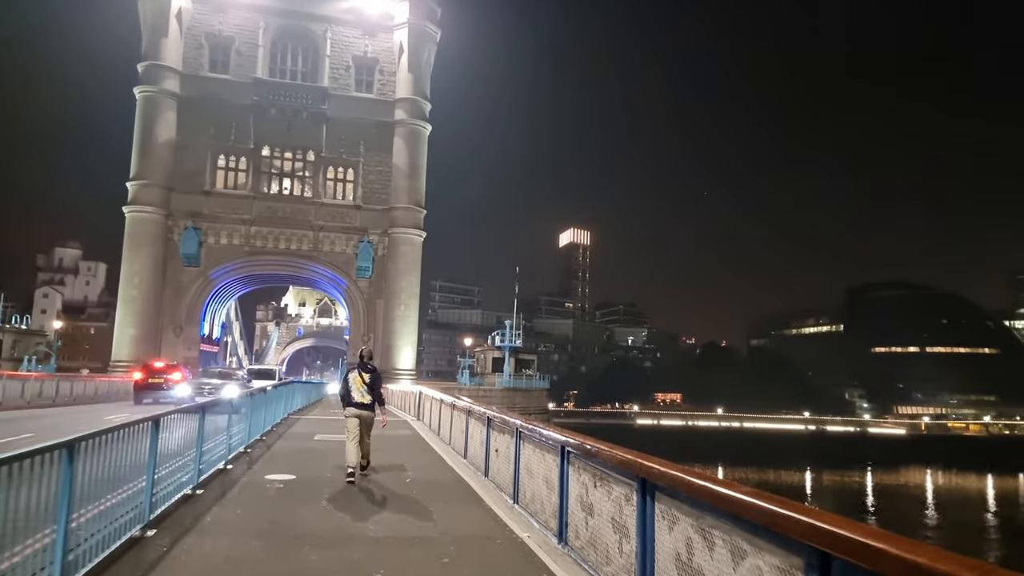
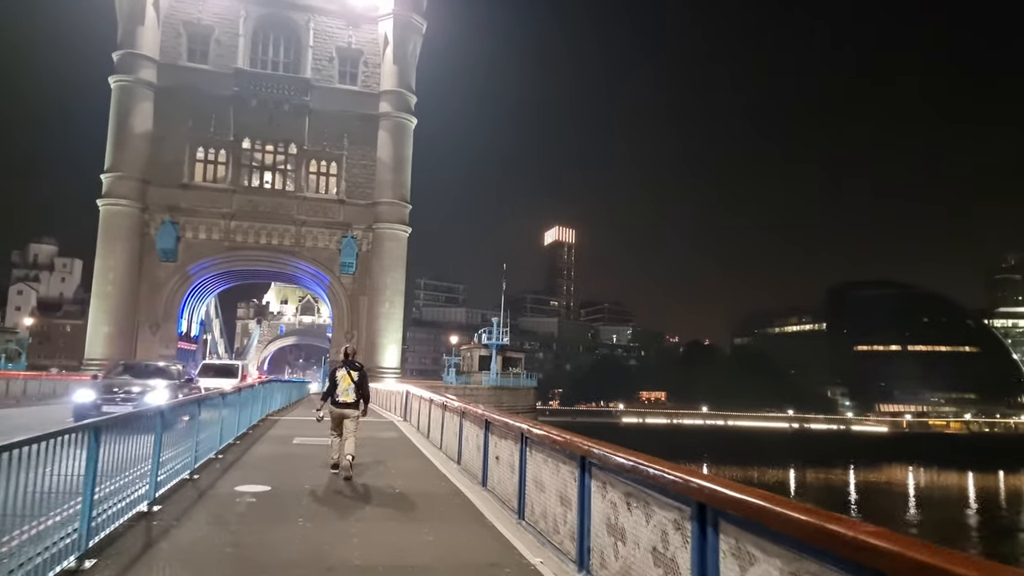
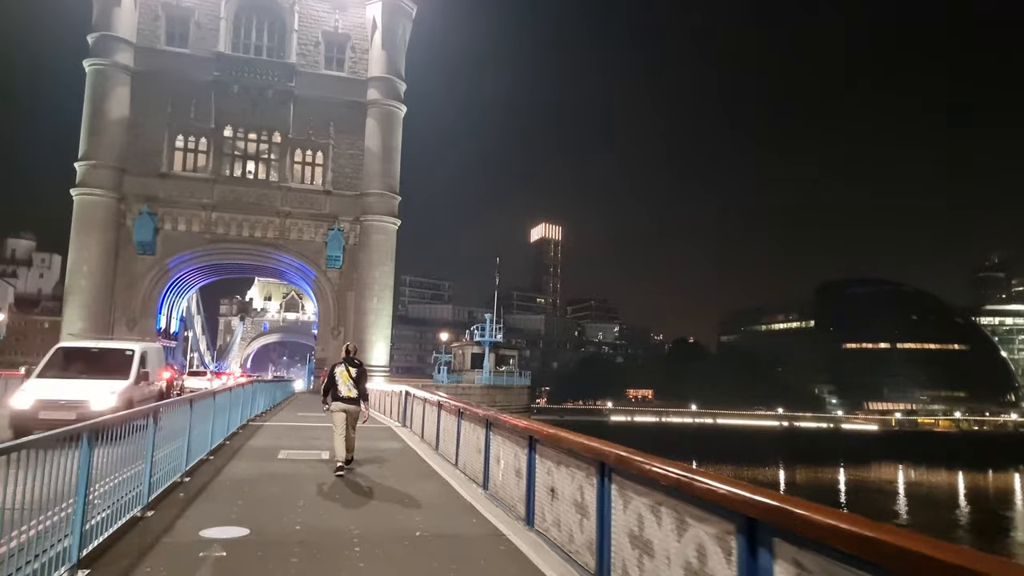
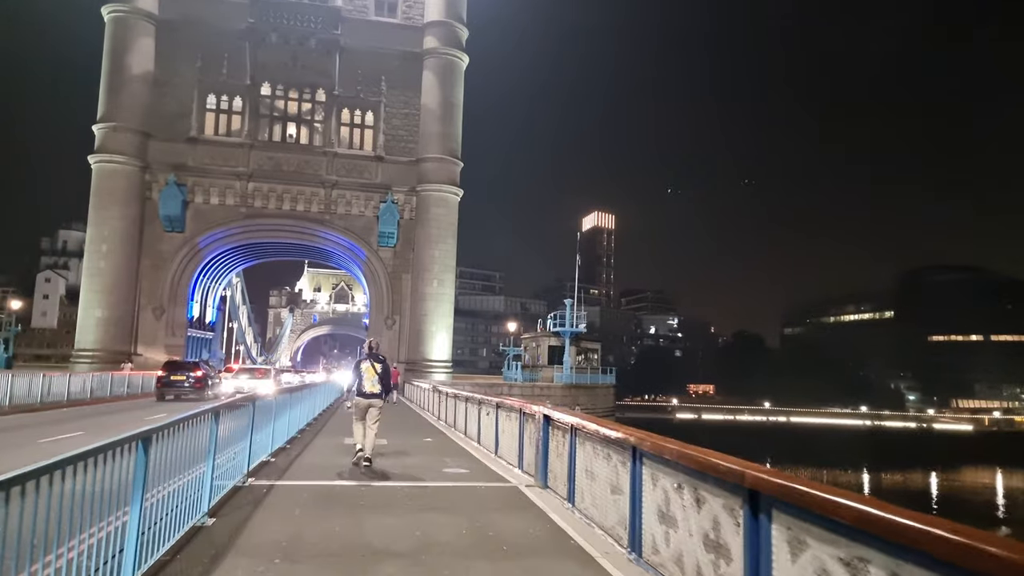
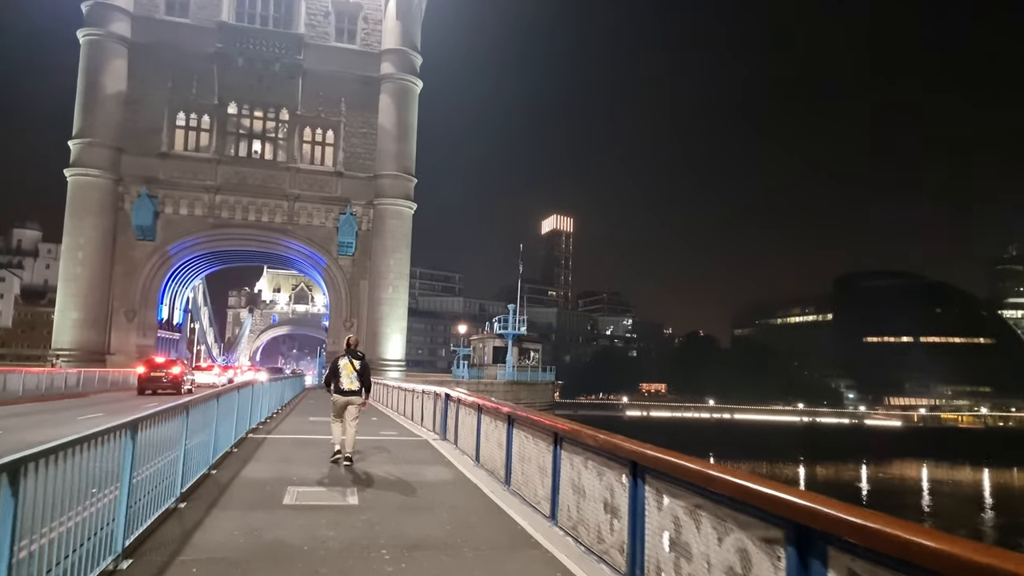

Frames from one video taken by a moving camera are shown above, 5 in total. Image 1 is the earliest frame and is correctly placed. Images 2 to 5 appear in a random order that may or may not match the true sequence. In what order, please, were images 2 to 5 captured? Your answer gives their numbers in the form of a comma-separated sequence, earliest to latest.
2, 3, 5, 4
